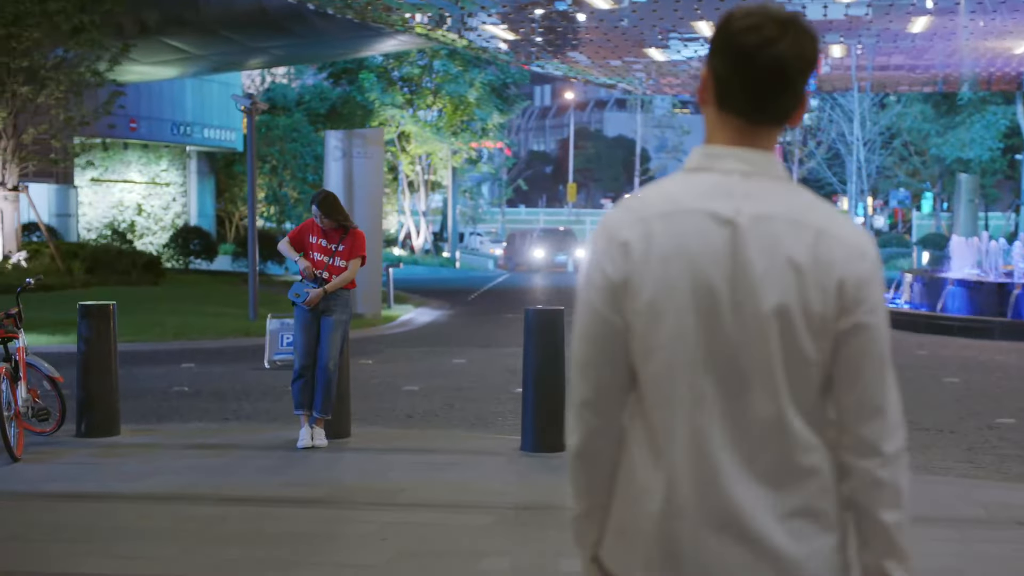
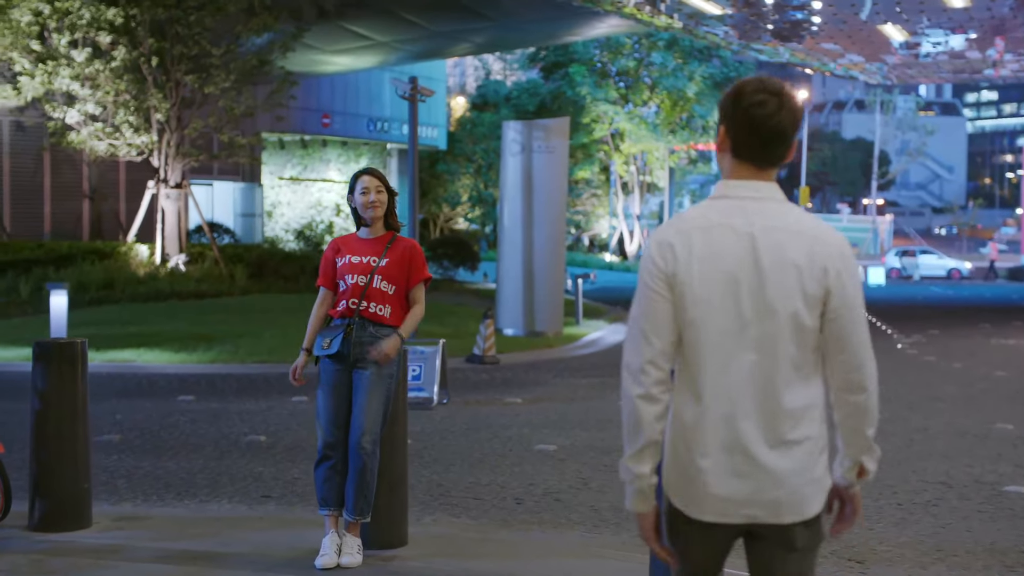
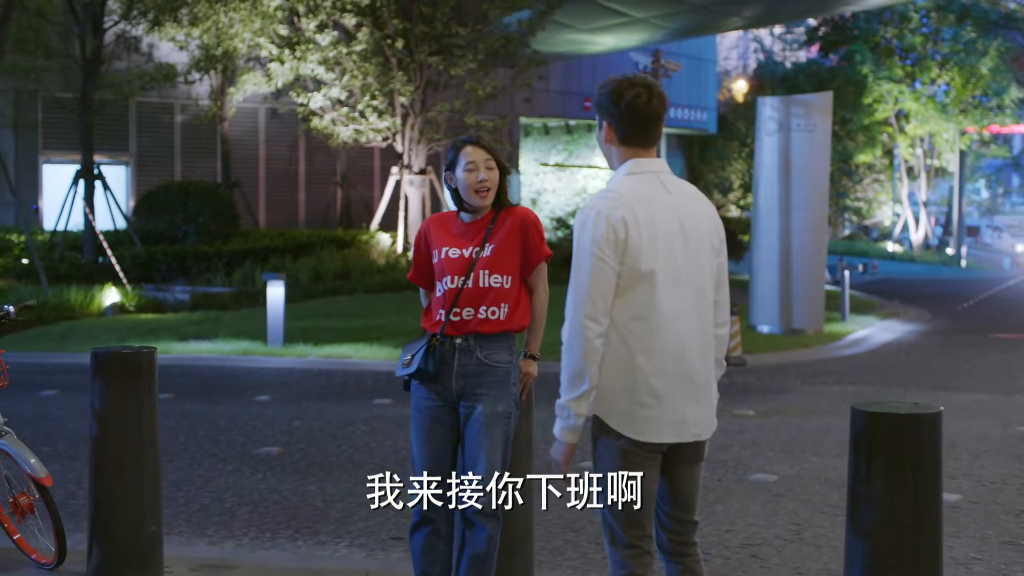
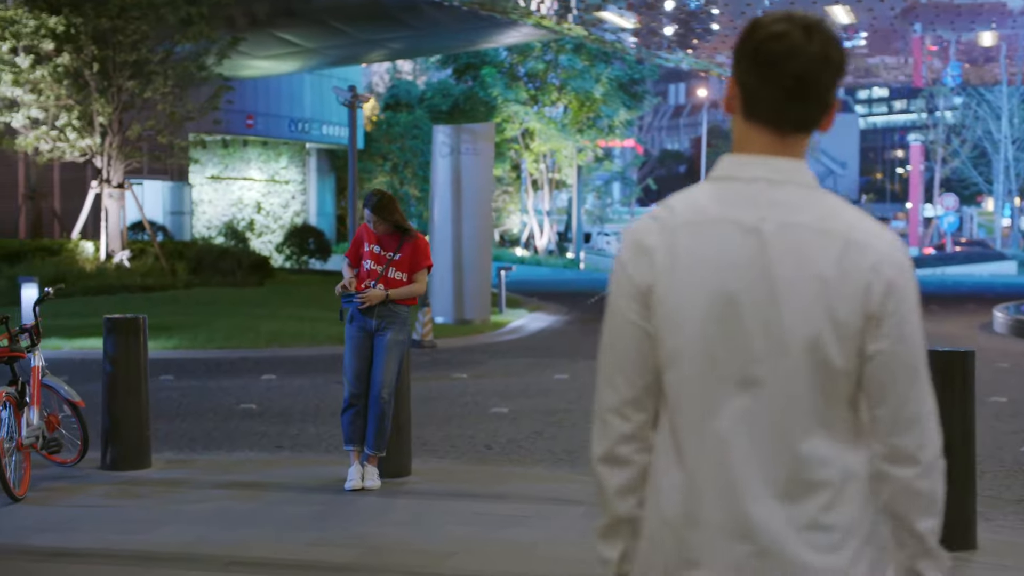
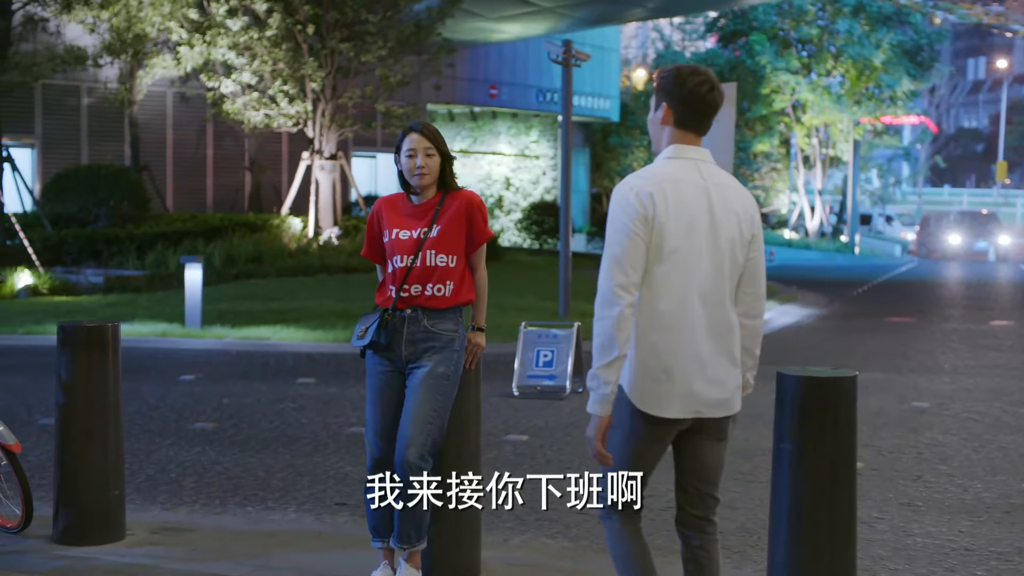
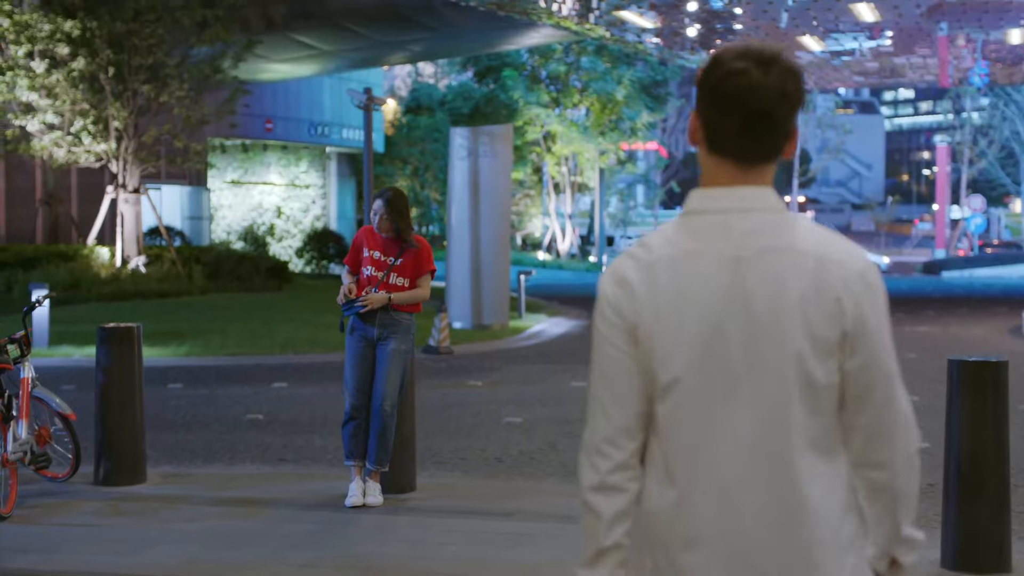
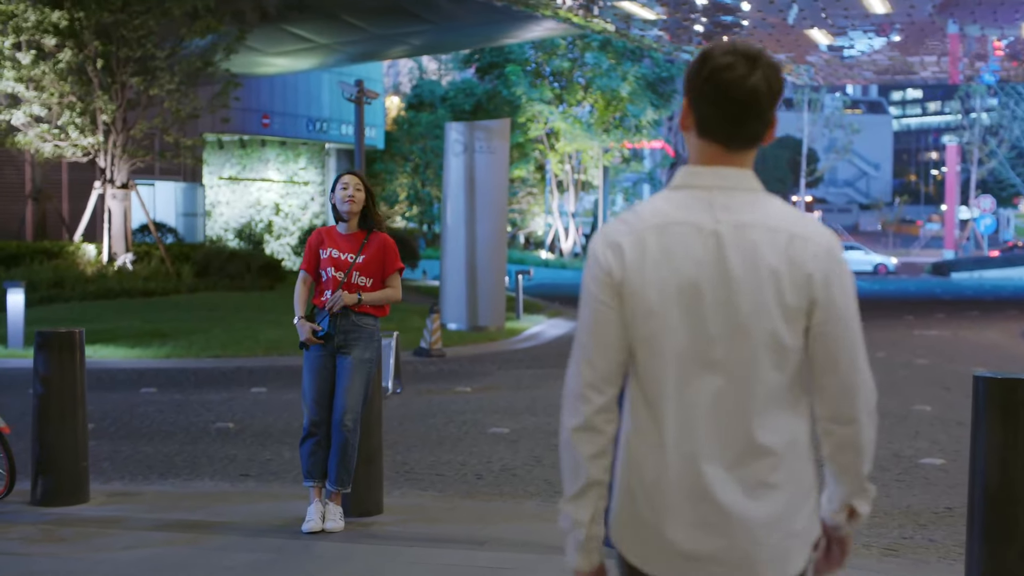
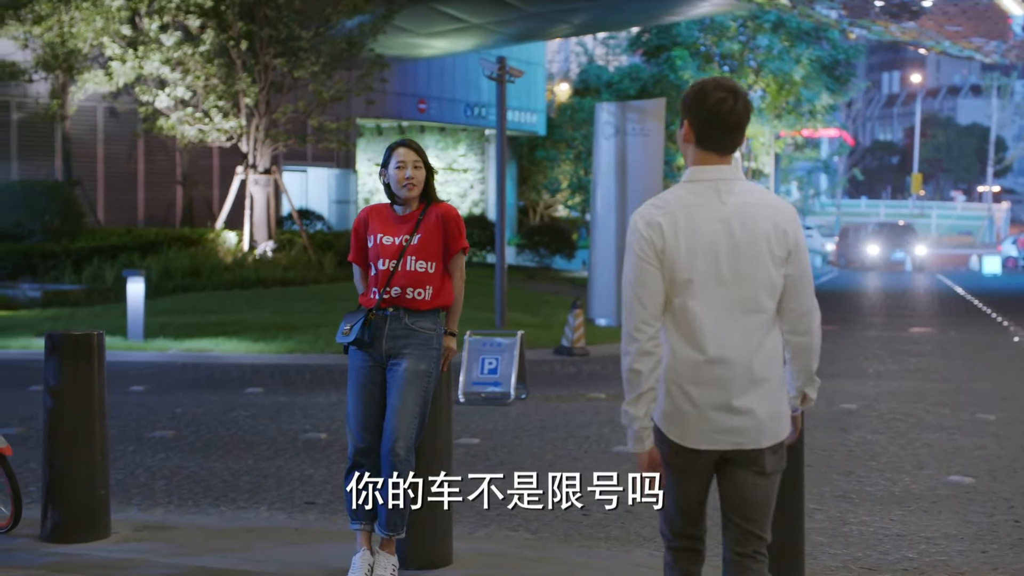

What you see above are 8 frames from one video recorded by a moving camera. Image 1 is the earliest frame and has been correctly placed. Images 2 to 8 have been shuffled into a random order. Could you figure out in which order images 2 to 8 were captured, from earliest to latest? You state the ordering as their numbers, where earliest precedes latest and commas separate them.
4, 6, 7, 2, 8, 5, 3
